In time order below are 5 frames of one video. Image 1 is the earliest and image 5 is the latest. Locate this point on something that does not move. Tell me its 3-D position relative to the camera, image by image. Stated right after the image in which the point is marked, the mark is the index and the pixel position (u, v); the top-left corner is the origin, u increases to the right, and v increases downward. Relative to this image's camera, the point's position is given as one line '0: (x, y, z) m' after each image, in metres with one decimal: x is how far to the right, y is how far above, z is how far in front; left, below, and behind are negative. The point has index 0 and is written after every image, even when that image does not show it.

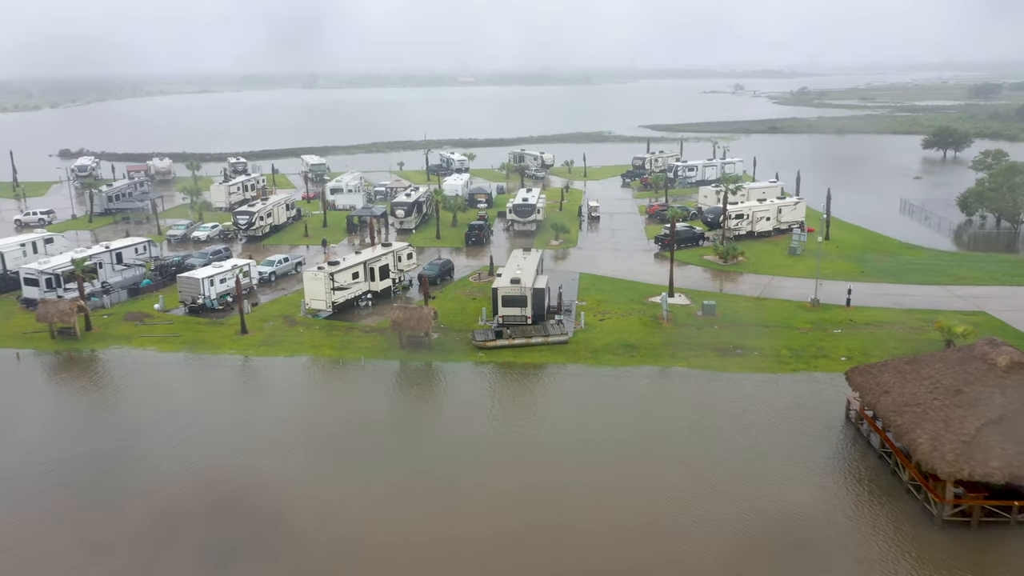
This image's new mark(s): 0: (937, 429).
0: (+7.2, -2.4, +14.1) m
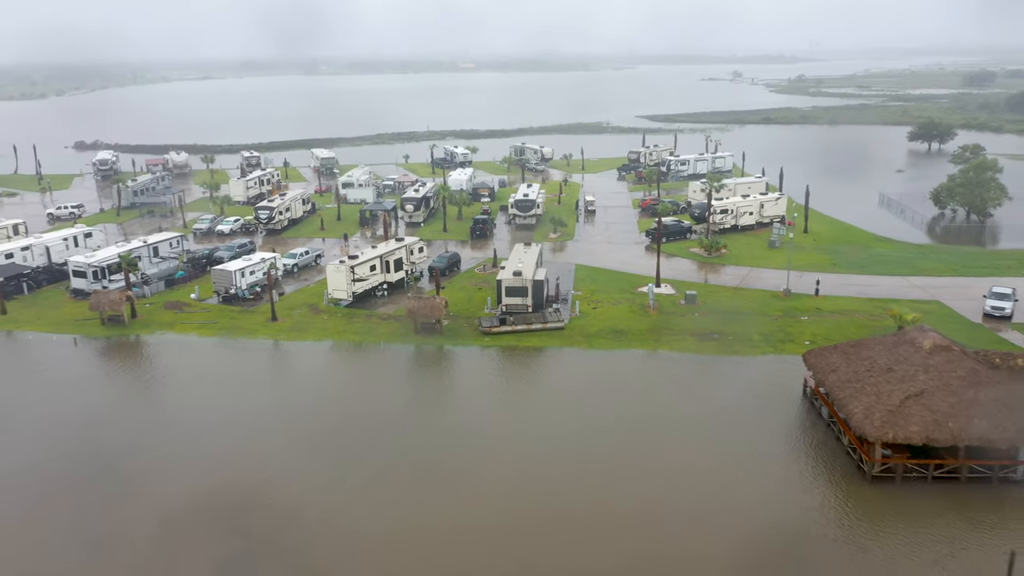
0: (+7.2, -2.3, +16.9) m
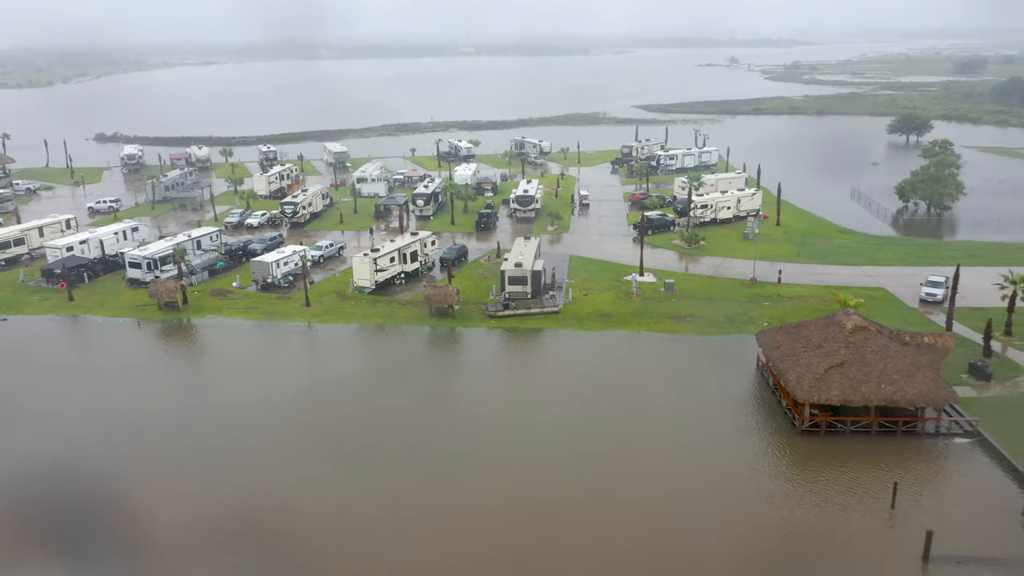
0: (+7.3, -2.1, +21.0) m
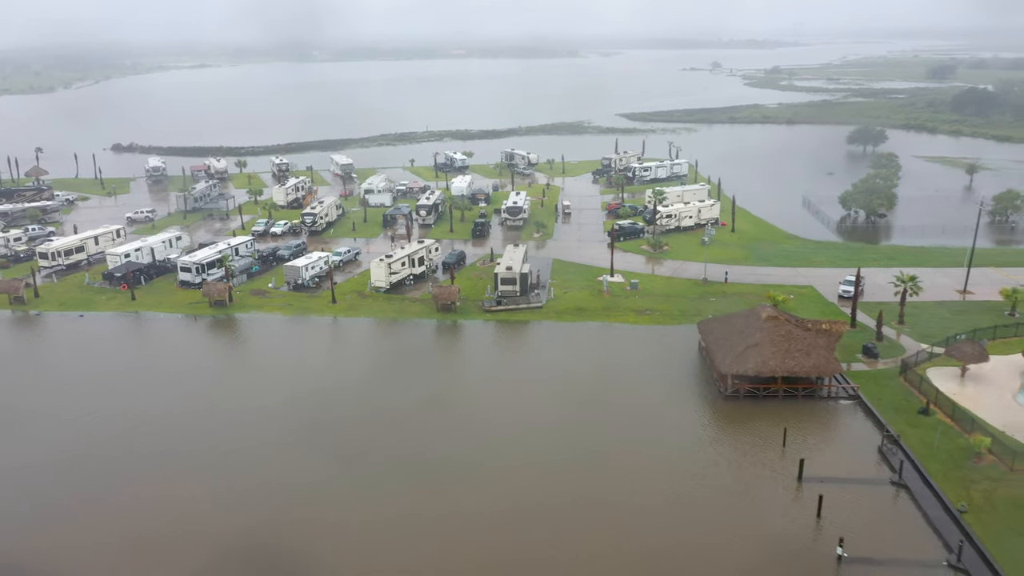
0: (+7.1, -2.1, +27.4) m
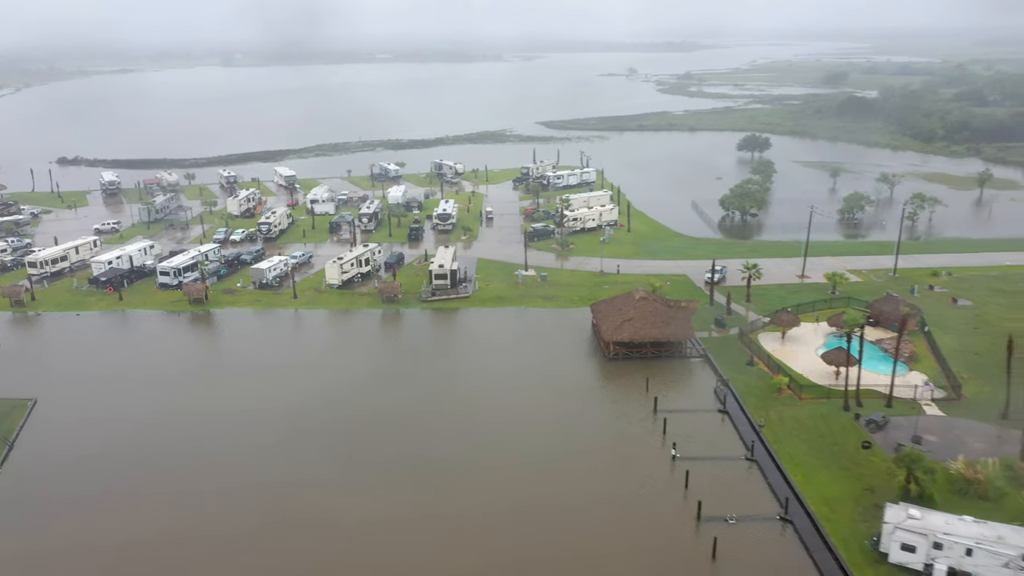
0: (+4.2, -1.6, +36.0) m
